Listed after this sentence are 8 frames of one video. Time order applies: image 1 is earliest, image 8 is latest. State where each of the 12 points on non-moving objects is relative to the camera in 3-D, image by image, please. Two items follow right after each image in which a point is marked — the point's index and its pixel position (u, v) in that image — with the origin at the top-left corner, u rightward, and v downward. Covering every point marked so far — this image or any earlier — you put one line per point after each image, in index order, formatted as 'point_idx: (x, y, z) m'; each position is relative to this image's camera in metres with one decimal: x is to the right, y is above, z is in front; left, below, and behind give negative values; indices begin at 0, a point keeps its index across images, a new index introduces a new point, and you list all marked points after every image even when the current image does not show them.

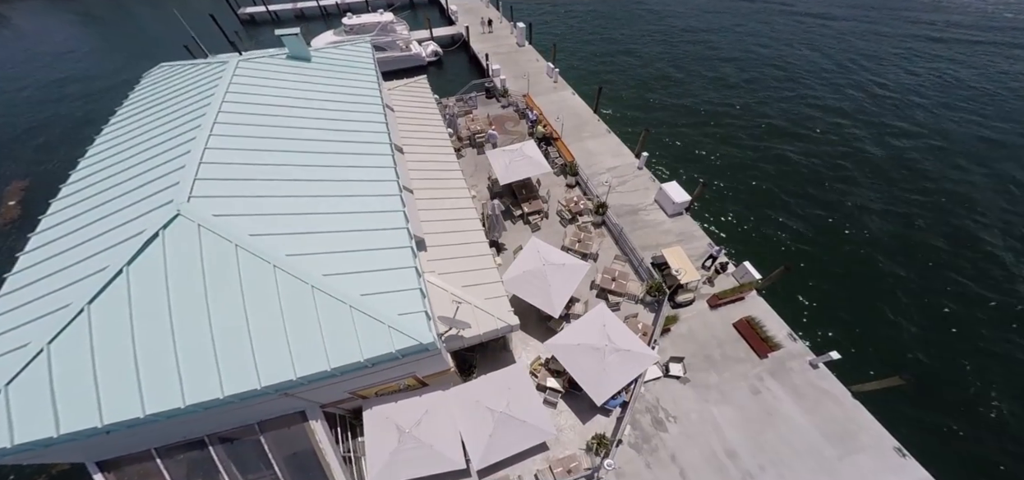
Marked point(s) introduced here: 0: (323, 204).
0: (-6.4, +1.1, +12.2) m
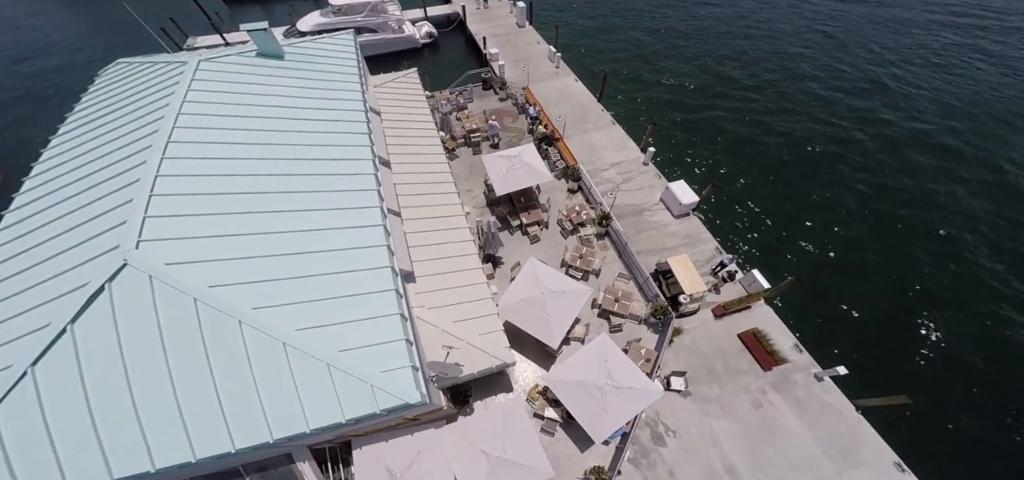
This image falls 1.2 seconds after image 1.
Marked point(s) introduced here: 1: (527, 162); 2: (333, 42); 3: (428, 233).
0: (-6.5, 0.0, +11.1) m
1: (+0.6, +3.7, +17.1) m
2: (-9.6, +10.2, +18.8) m
3: (-3.4, +0.1, +14.8) m
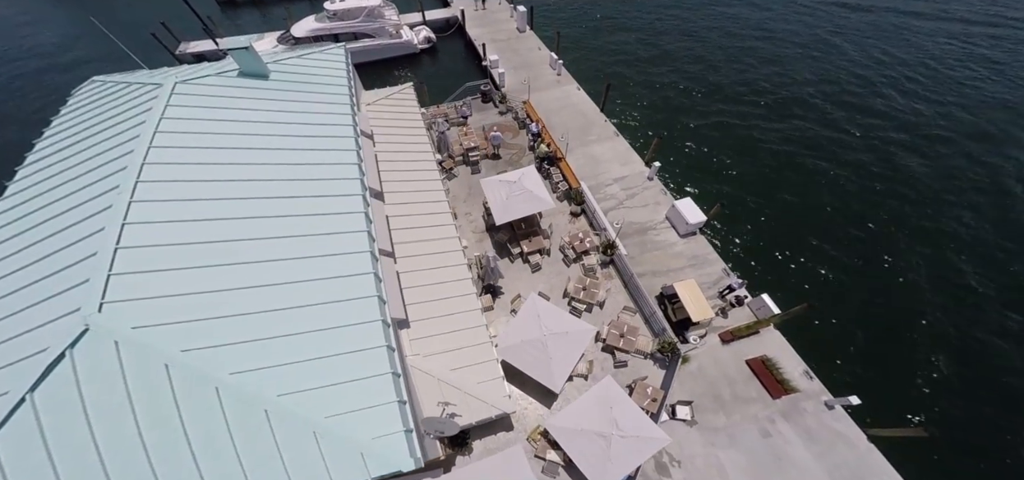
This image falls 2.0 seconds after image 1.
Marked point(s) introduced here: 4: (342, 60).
0: (-6.6, -1.5, +10.4) m
1: (+0.7, +2.3, +16.3) m
2: (-9.5, +8.9, +17.9) m
3: (-3.4, -1.3, +14.0) m
4: (-8.6, +8.9, +18.1) m
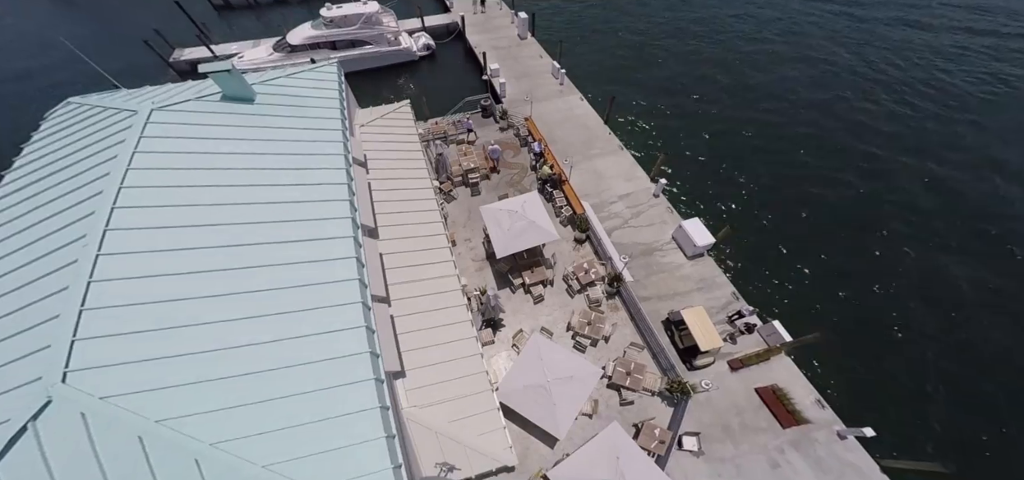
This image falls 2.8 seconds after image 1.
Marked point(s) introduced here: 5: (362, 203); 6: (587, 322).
0: (-6.5, -2.9, +9.7) m
1: (+0.7, +0.9, +15.5) m
2: (-9.4, +7.6, +17.1) m
3: (-3.3, -2.7, +13.3) m
4: (-8.5, +7.6, +17.3) m
5: (-5.6, +1.4, +13.8) m
6: (+3.3, -3.6, +16.1) m
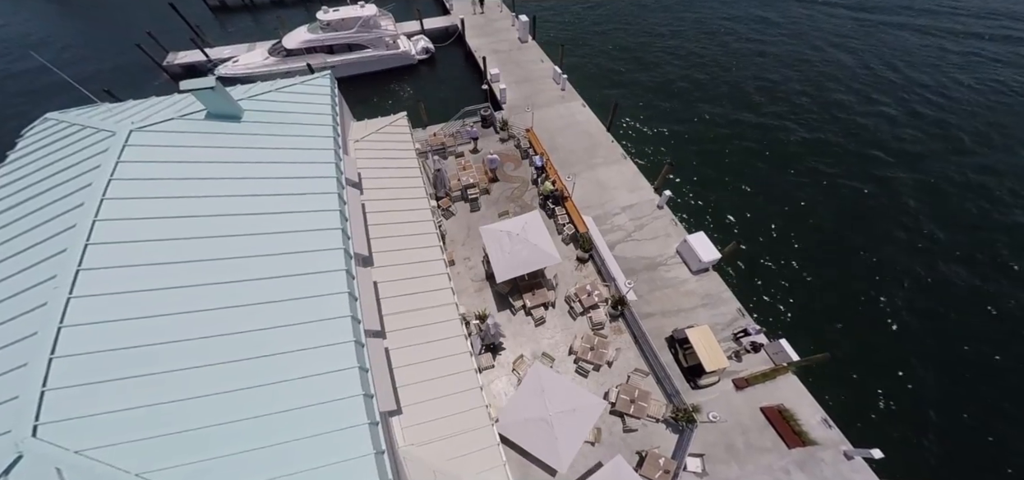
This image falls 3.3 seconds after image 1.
0: (-6.5, -3.9, +9.2) m
1: (+0.8, 0.0, +15.0) m
2: (-9.4, +6.7, +16.5) m
3: (-3.3, -3.6, +12.8) m
4: (-8.5, +6.7, +16.7) m
5: (-5.6, +0.4, +13.3) m
6: (+3.3, -4.5, +15.6) m
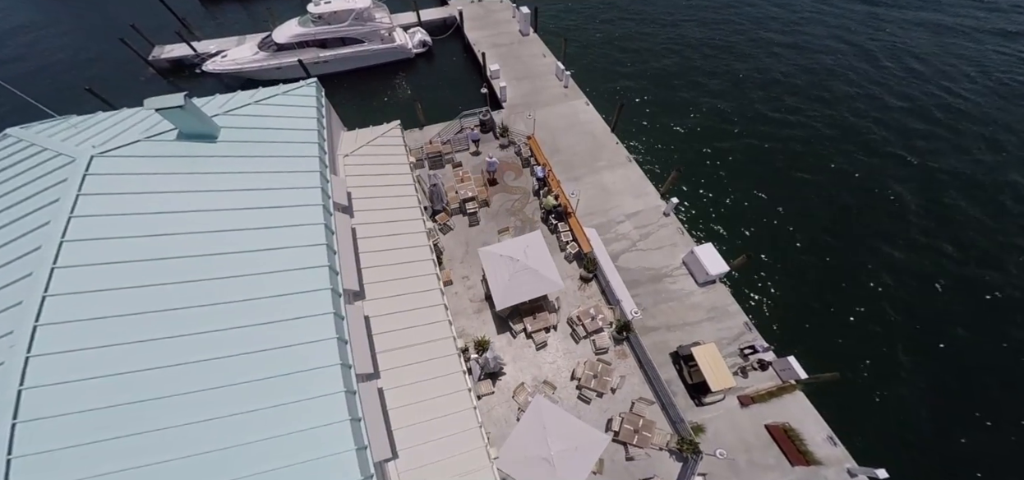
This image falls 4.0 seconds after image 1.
0: (-6.5, -5.1, +8.7) m
1: (+0.8, -1.0, +14.3) m
2: (-9.4, +5.8, +15.5) m
3: (-3.3, -4.7, +12.3) m
4: (-8.5, +5.8, +15.7) m
5: (-5.6, -0.6, +12.6) m
6: (+3.3, -5.4, +15.0) m
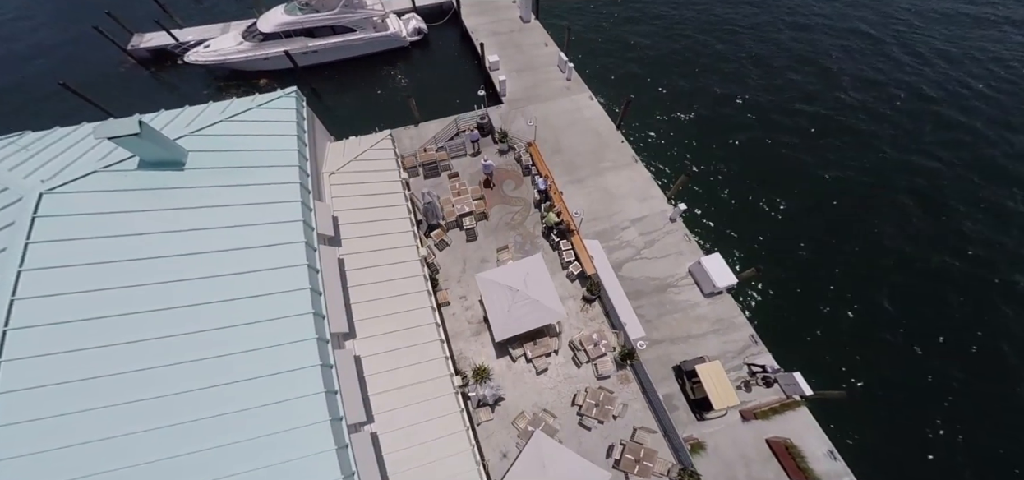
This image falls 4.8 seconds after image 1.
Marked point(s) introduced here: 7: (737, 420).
0: (-6.5, -6.5, +8.3) m
1: (+0.8, -2.0, +13.6) m
2: (-9.4, +4.8, +14.4) m
3: (-3.3, -5.8, +11.8) m
4: (-8.5, +4.9, +14.6) m
5: (-5.6, -1.7, +11.9) m
6: (+3.3, -6.4, +14.6) m
7: (+11.9, -9.5, +19.5) m
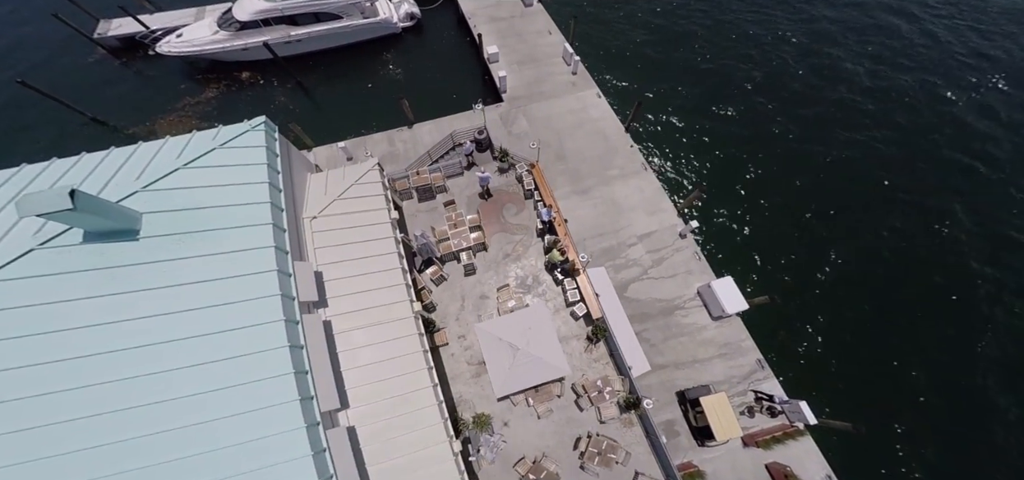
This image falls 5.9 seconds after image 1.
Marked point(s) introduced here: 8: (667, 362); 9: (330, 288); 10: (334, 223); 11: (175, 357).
0: (-6.5, -8.8, +8.0) m
1: (+0.8, -3.9, +12.8) m
2: (-9.3, +3.0, +13.0) m
3: (-3.3, -7.8, +11.5) m
4: (-8.5, +3.1, +13.2) m
5: (-5.6, -3.8, +11.1) m
6: (+3.3, -8.1, +14.3) m
7: (+12.0, -10.7, +19.4) m
8: (+8.3, -6.5, +19.8) m
9: (-6.4, -1.3, +13.6) m
10: (-6.7, +1.1, +14.6) m
11: (-8.8, -2.7, +10.0) m
